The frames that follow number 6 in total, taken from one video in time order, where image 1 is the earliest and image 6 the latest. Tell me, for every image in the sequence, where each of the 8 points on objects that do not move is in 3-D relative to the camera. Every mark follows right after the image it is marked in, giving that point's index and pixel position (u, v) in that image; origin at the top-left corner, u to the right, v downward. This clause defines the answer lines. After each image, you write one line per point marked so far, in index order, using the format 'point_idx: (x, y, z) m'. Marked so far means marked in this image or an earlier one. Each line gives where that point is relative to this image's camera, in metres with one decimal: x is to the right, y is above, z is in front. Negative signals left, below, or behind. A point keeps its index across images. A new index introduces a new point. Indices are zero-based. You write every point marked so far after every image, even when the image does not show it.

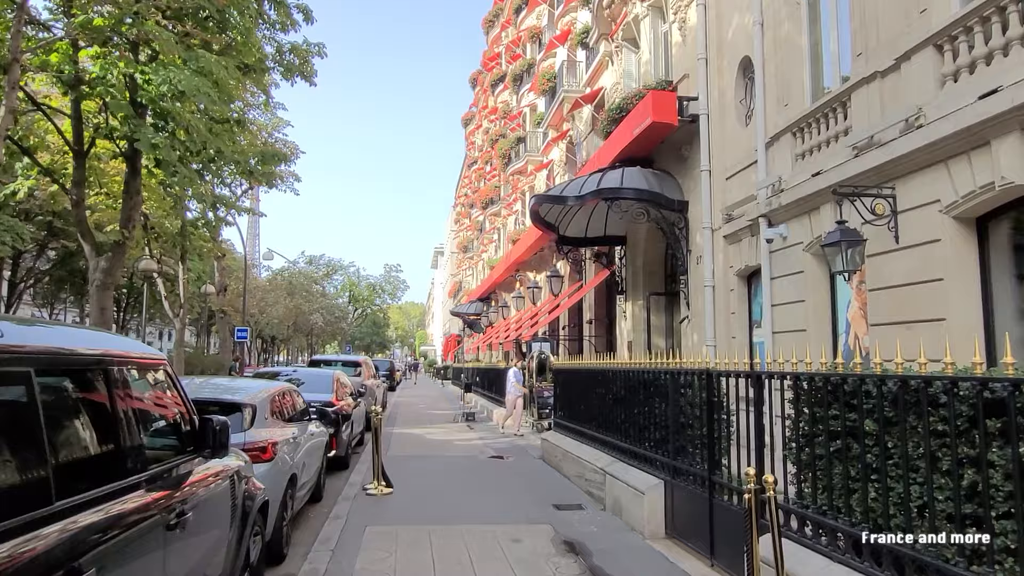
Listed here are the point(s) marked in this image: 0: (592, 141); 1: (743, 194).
0: (+2.1, +3.9, +18.5) m
1: (+3.4, +1.4, +10.4) m
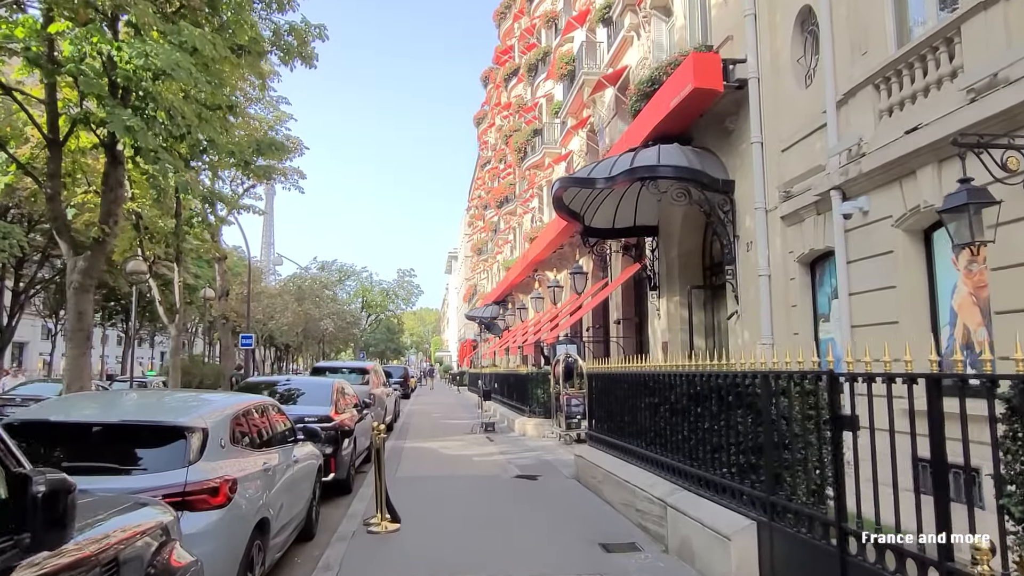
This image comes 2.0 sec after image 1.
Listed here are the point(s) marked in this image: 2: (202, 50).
0: (+2.5, +4.0, +17.0) m
1: (+3.7, +1.6, +8.9) m
2: (-5.1, +3.9, +11.5) m
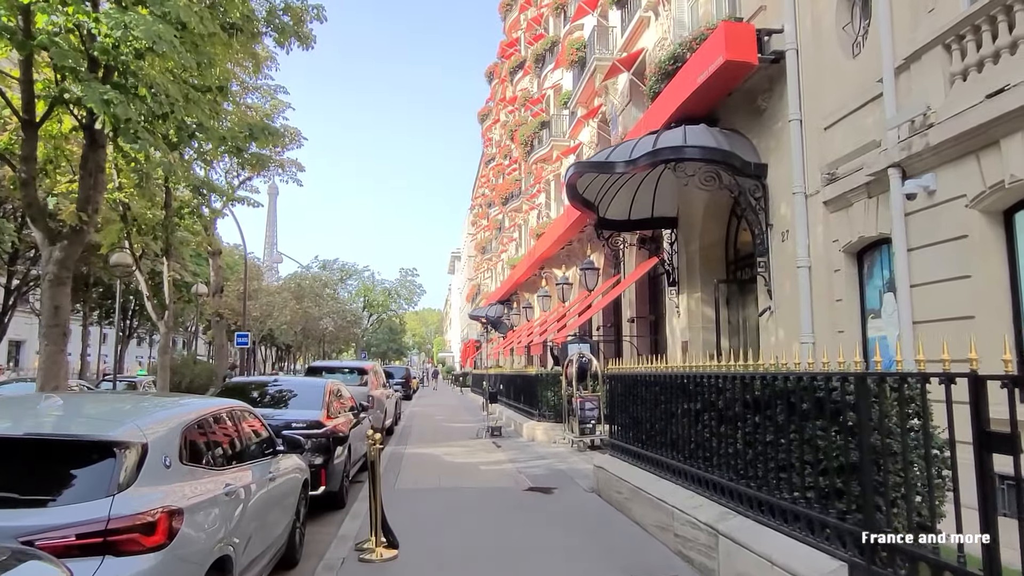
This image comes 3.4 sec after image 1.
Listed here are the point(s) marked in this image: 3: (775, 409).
0: (+2.7, +4.1, +16.1) m
1: (+3.9, +1.6, +7.9) m
2: (-4.9, +4.1, +10.6) m
3: (+1.6, -0.8, +4.3) m
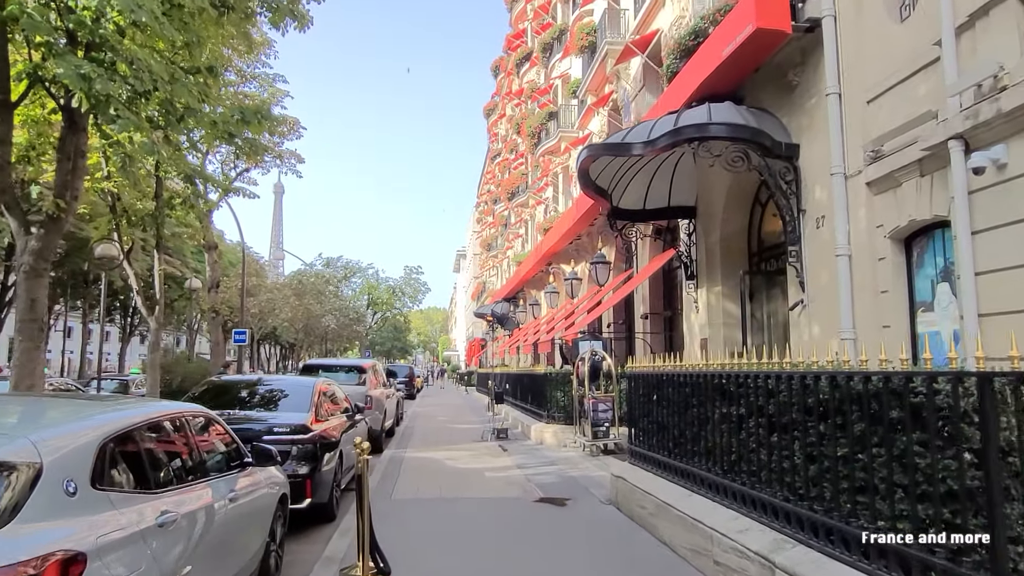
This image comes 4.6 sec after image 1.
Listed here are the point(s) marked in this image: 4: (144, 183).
0: (+2.9, +4.2, +15.2) m
1: (+4.0, +1.7, +7.1) m
2: (-4.8, +4.2, +9.8) m
3: (+1.7, -0.7, +3.5) m
4: (-7.2, +2.0, +13.6) m
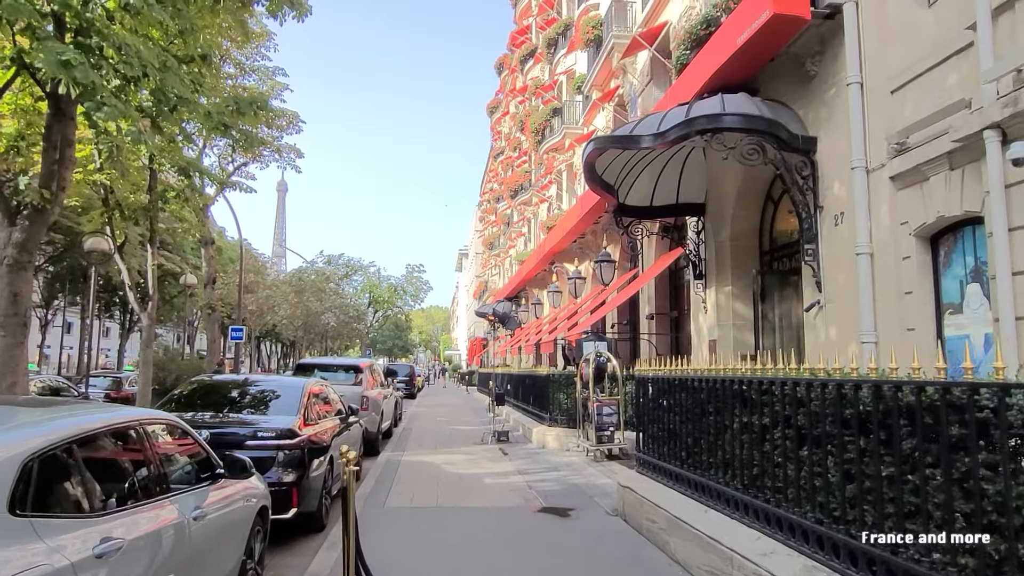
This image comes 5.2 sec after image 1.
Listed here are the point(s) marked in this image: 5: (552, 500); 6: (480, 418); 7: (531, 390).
0: (+3.0, +4.2, +14.8) m
1: (+4.0, +1.7, +6.7) m
2: (-4.8, +4.3, +9.4) m
3: (+1.7, -0.6, +3.1) m
4: (-7.1, +2.1, +13.2) m
5: (+0.5, -2.4, +7.8) m
6: (-0.9, -3.6, +19.4) m
7: (+0.4, -2.4, +16.2) m
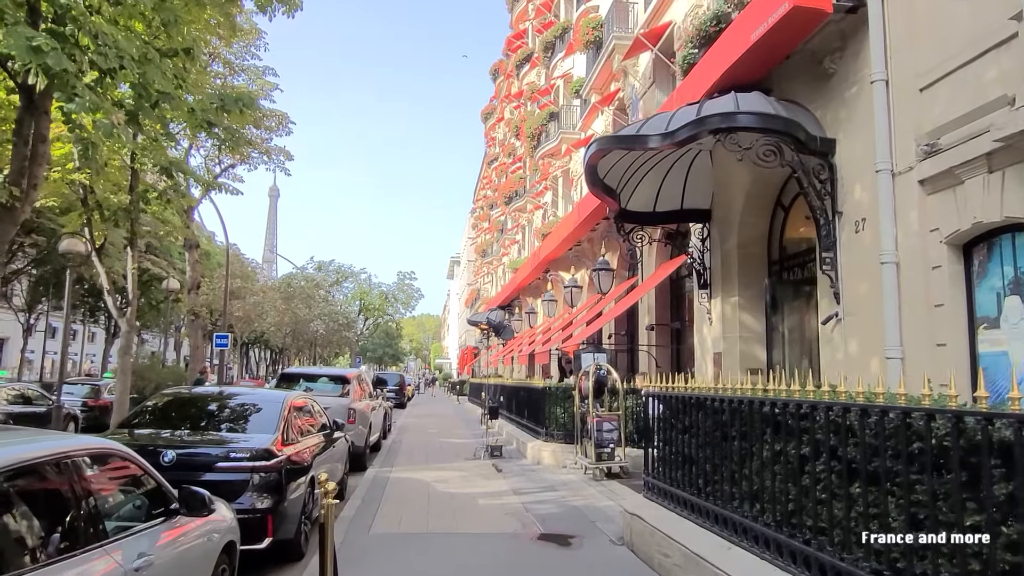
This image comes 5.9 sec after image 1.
0: (+2.9, +4.0, +14.3) m
1: (+4.0, +1.6, +6.2) m
2: (-4.7, +4.2, +8.9) m
3: (+1.8, -0.7, +2.6) m
4: (-7.2, +2.1, +12.6) m
5: (+0.4, -2.5, +7.2) m
6: (-1.1, -3.8, +18.8) m
7: (+0.3, -2.5, +15.6) m
